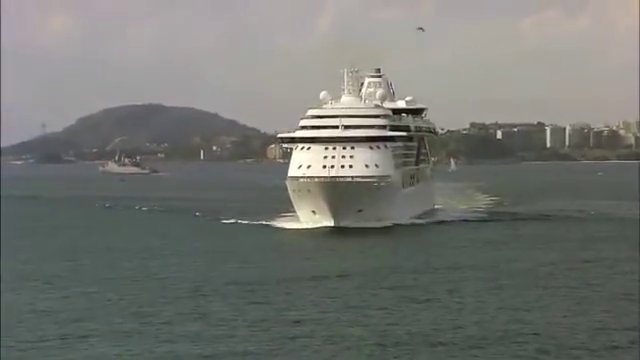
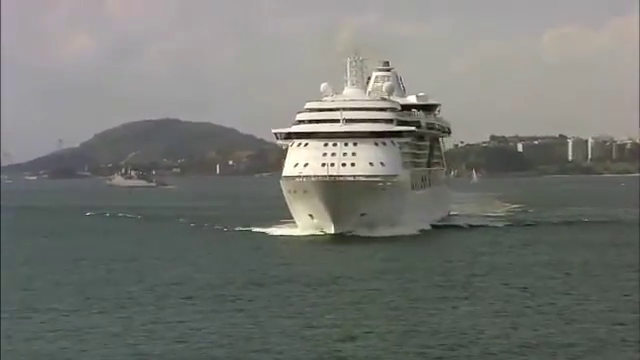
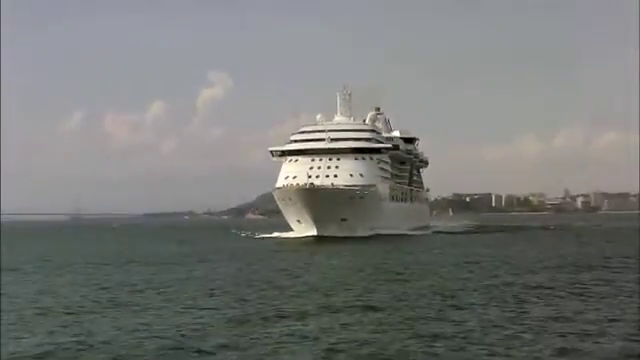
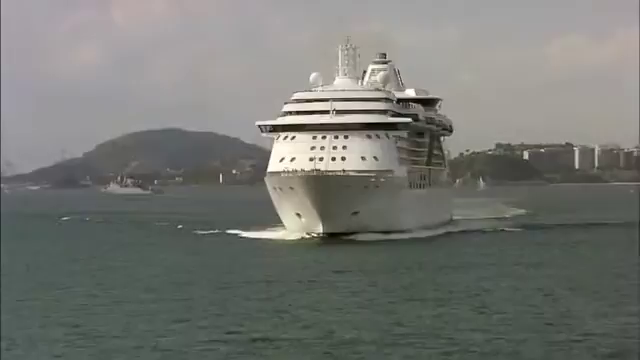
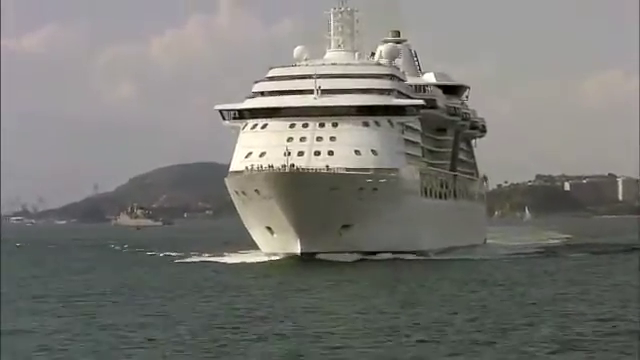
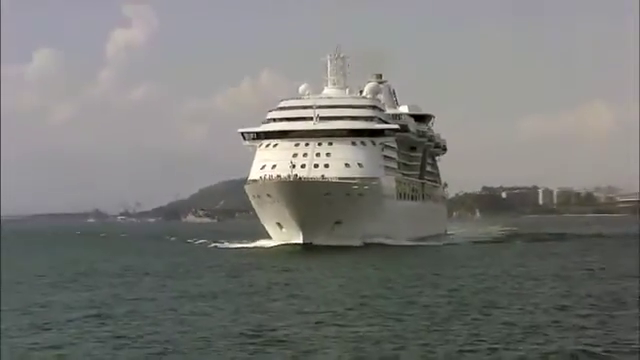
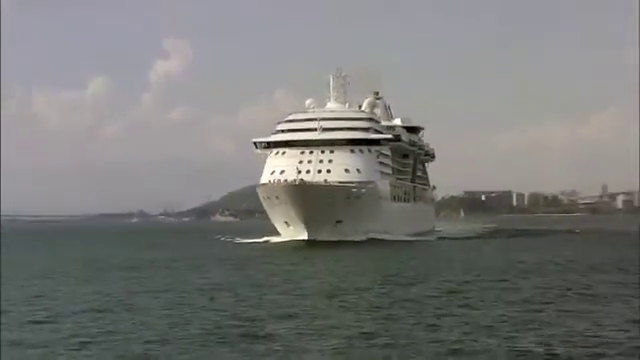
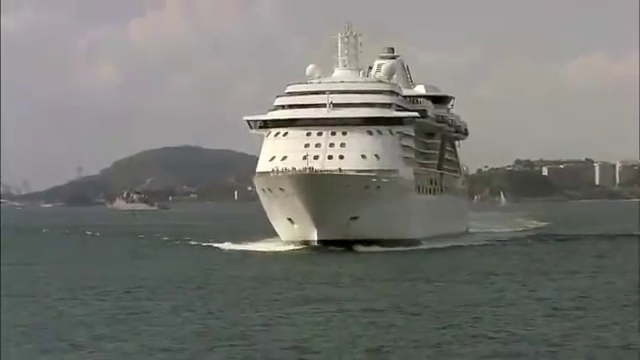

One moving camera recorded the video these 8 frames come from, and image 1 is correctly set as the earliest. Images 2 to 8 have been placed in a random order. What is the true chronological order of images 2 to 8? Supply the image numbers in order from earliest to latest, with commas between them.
2, 4, 8, 5, 6, 7, 3
